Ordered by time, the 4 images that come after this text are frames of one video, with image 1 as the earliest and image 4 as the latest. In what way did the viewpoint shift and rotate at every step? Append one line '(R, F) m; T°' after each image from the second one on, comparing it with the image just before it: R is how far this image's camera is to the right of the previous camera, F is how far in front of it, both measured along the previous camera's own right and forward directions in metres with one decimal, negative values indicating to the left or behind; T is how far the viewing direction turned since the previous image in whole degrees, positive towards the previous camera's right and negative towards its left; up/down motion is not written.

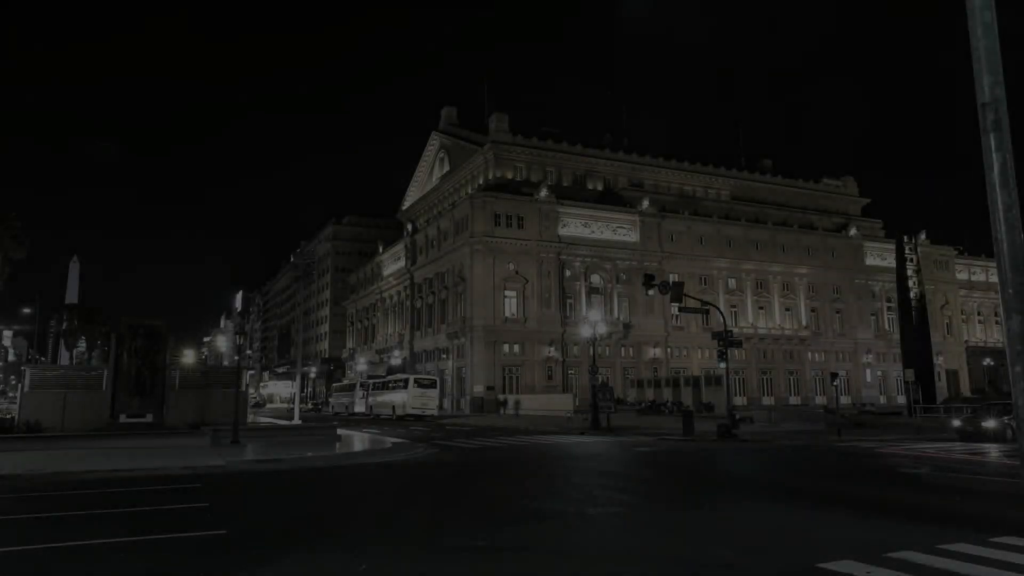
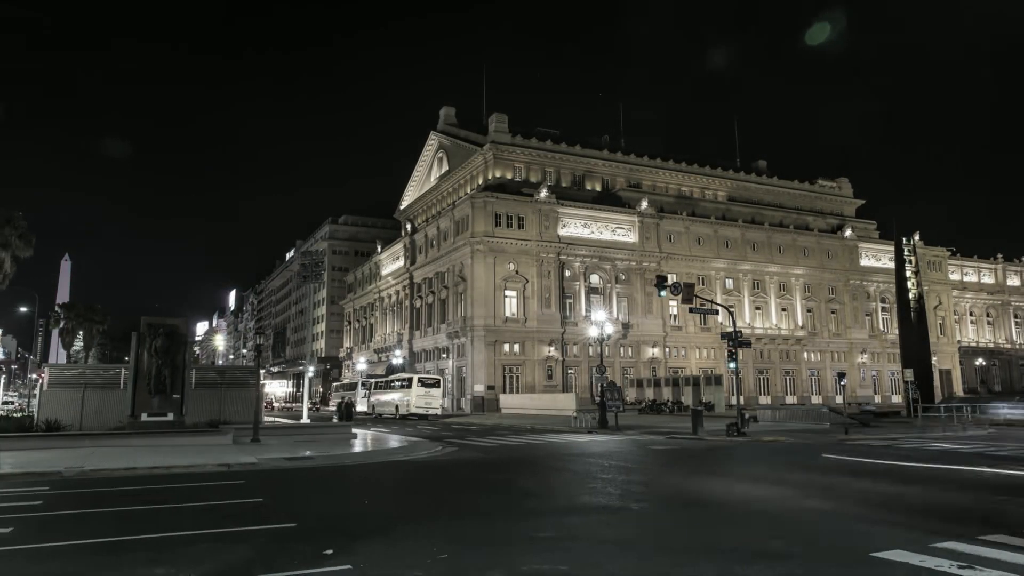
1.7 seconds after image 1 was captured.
(-0.9, -0.4) m; +1°
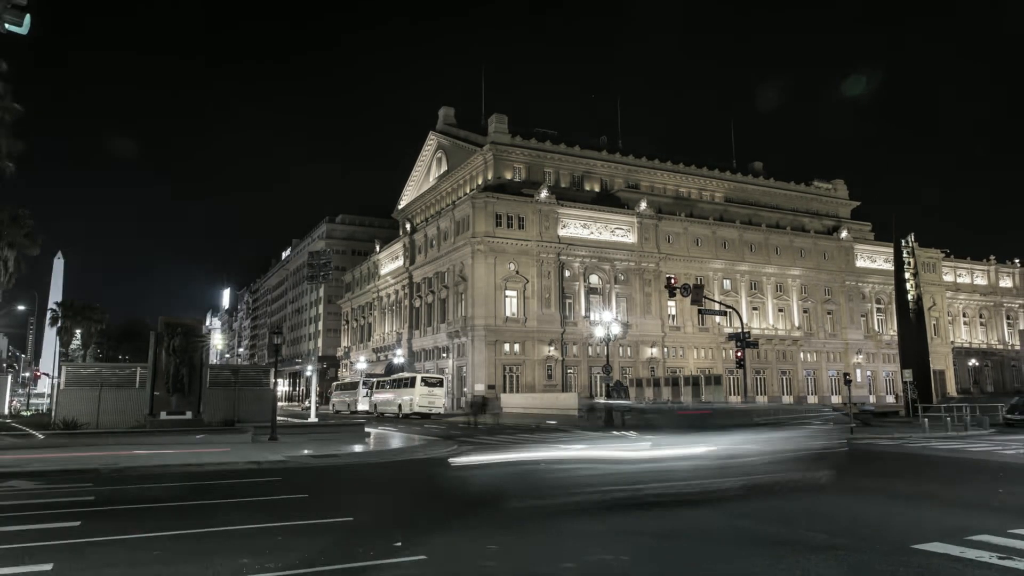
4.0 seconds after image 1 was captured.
(-0.8, -0.3) m; +1°
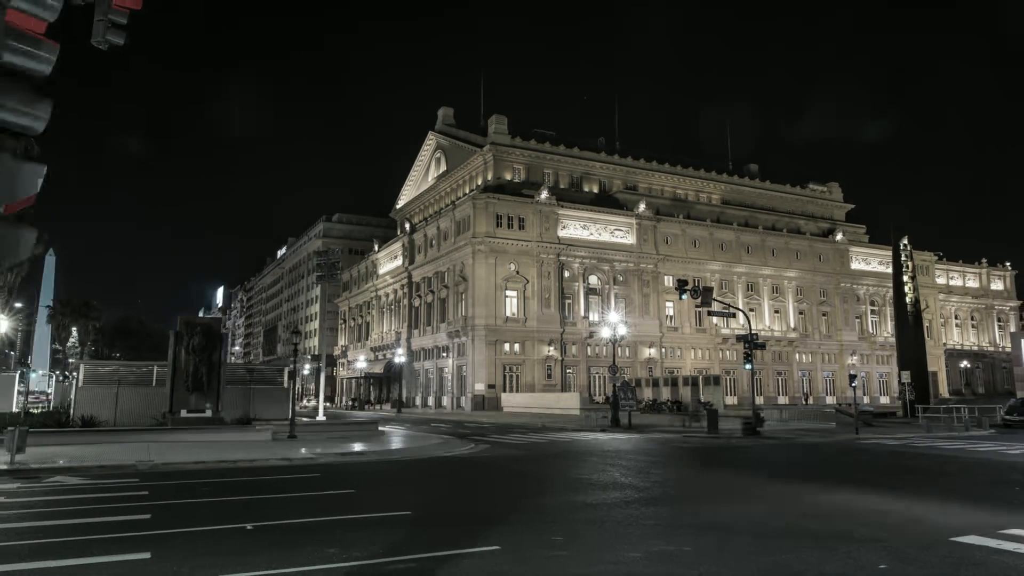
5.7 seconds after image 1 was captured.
(-0.8, -0.4) m; +1°
